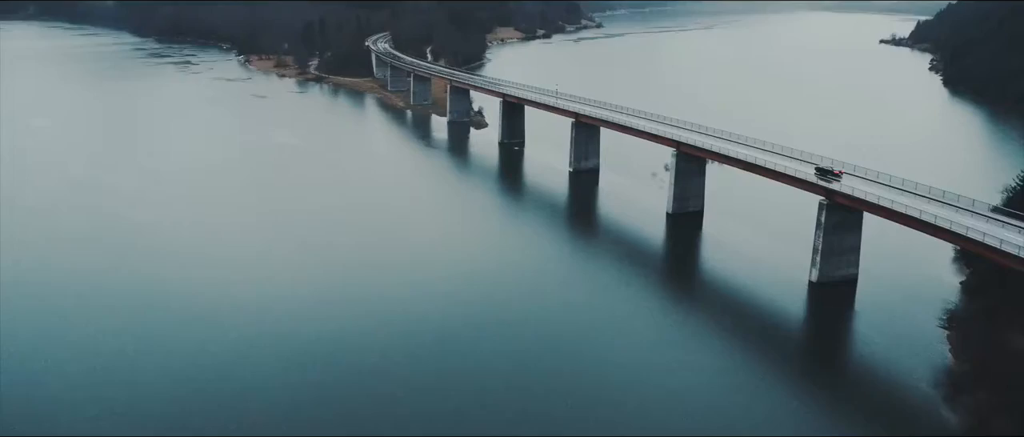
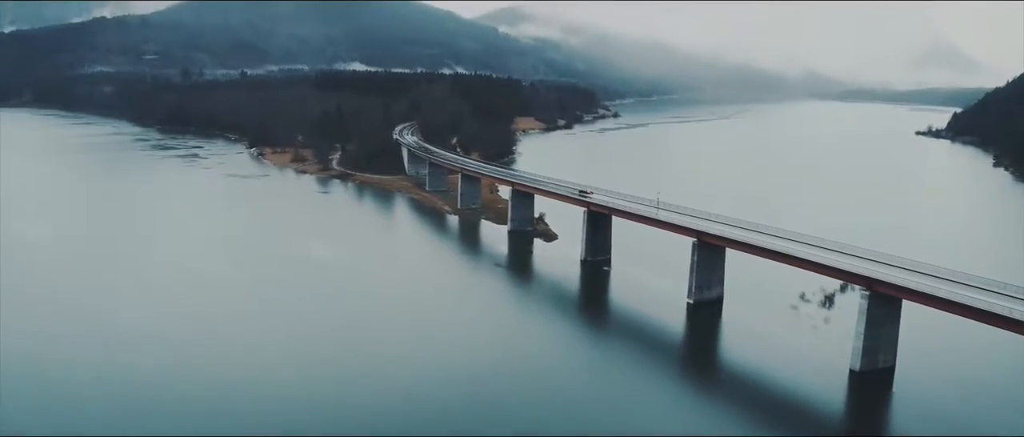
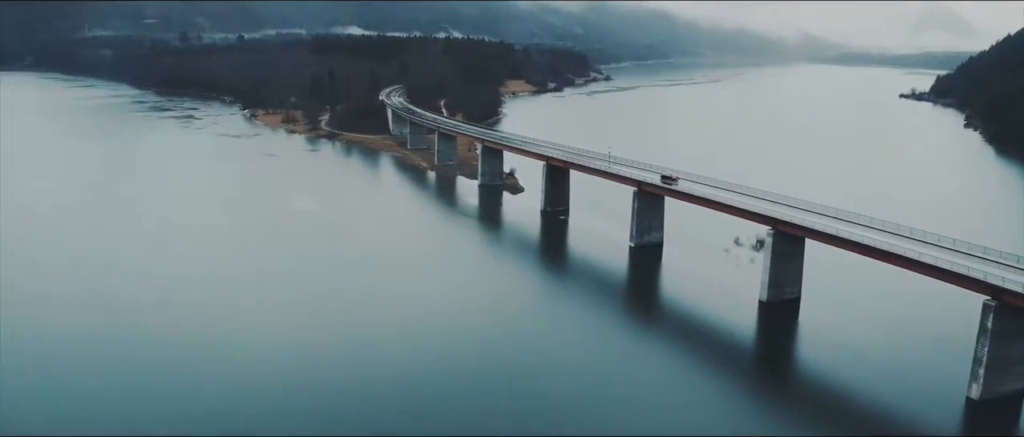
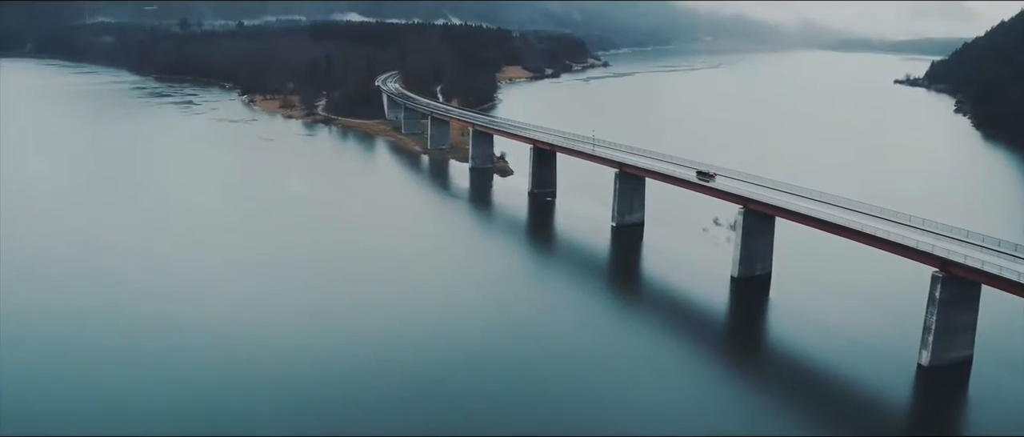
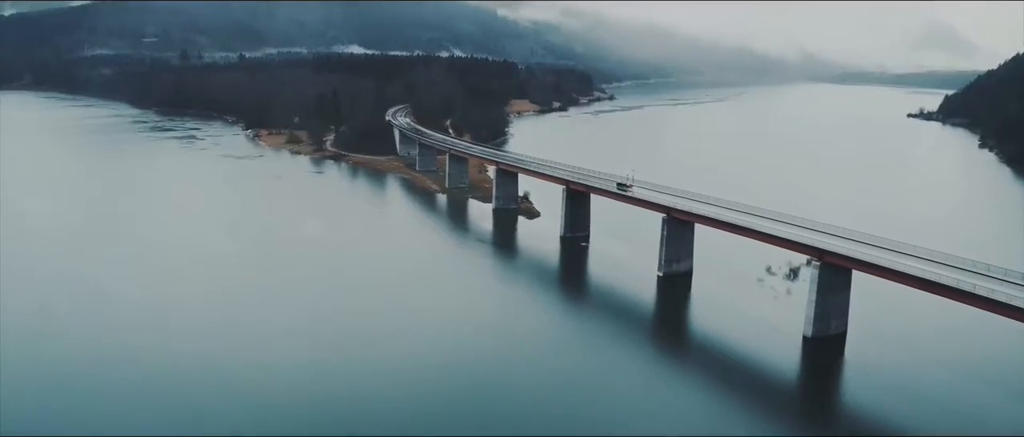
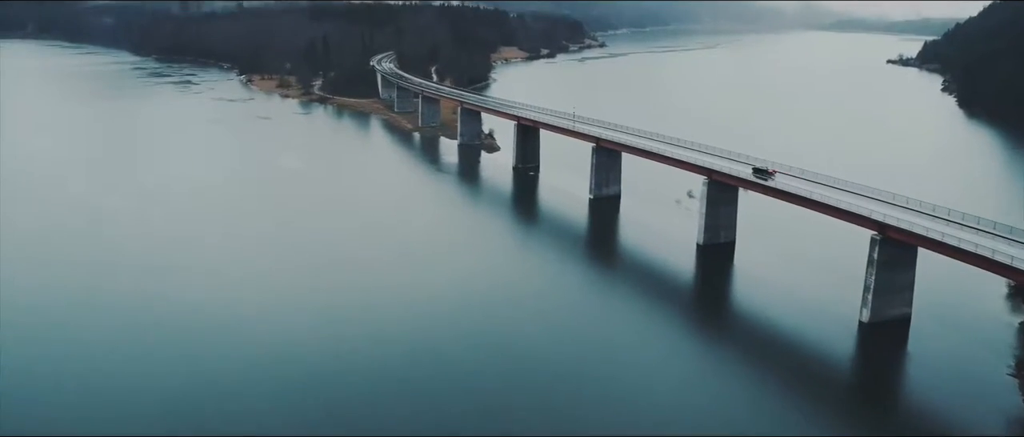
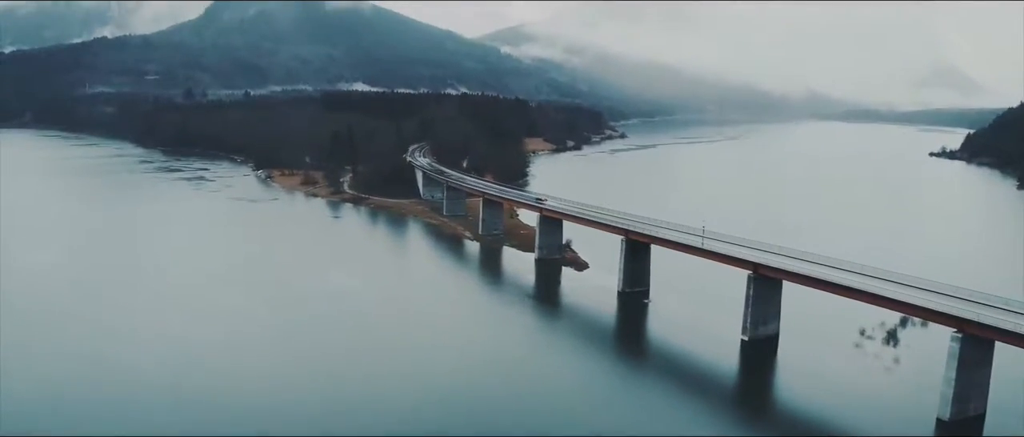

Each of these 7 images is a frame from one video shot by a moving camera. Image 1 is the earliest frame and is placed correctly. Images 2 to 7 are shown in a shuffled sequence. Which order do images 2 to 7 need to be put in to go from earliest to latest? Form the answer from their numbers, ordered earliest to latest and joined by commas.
6, 4, 3, 5, 2, 7
